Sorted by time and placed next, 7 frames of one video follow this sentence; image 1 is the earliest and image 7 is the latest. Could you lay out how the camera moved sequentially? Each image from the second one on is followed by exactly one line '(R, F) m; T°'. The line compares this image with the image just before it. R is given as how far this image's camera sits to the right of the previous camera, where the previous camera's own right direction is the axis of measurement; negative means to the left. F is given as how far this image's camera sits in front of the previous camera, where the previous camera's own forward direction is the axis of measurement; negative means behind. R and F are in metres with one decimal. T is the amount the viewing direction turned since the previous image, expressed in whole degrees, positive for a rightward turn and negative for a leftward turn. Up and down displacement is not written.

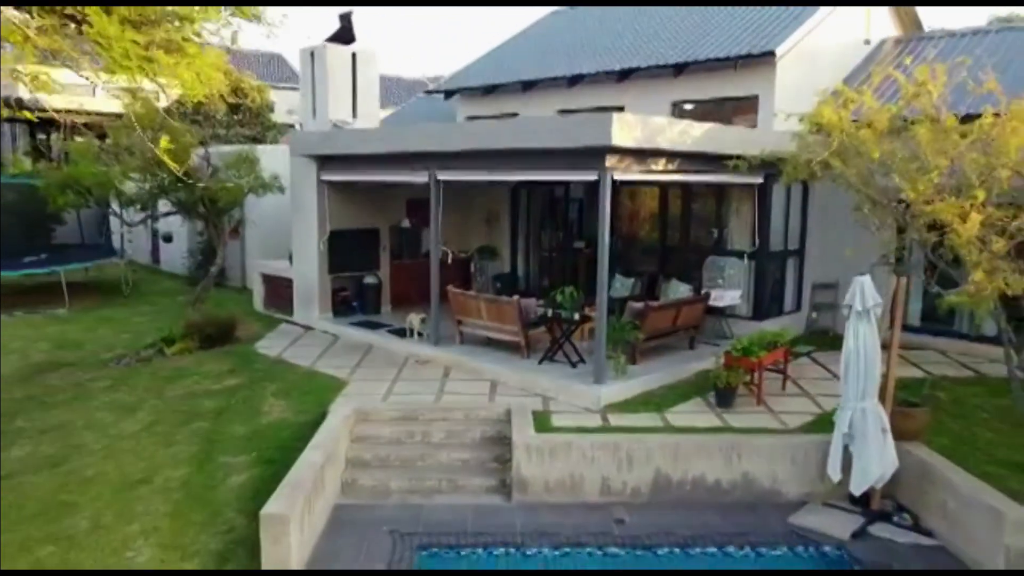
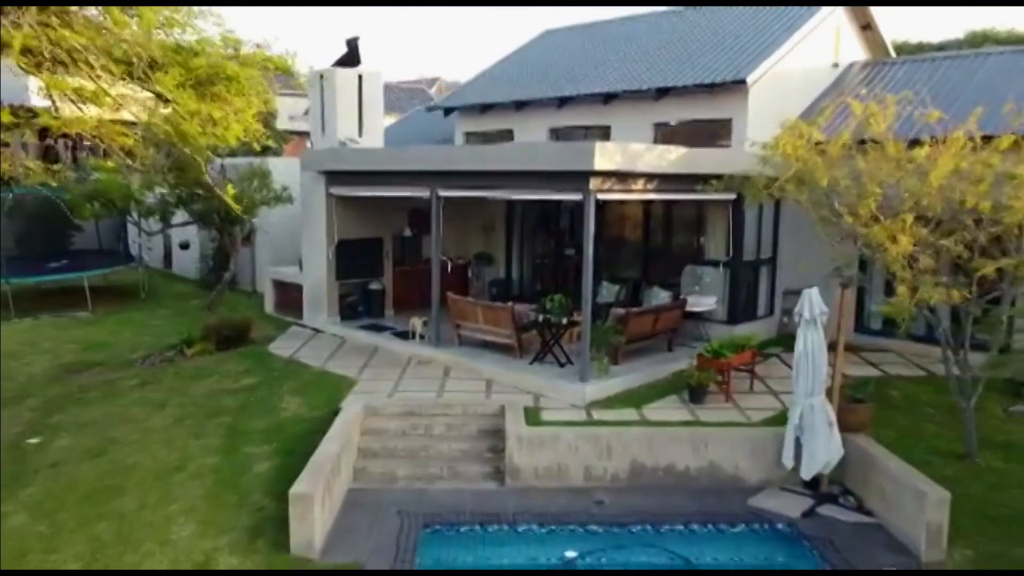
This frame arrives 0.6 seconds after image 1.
(0.0, -1.2) m; 0°
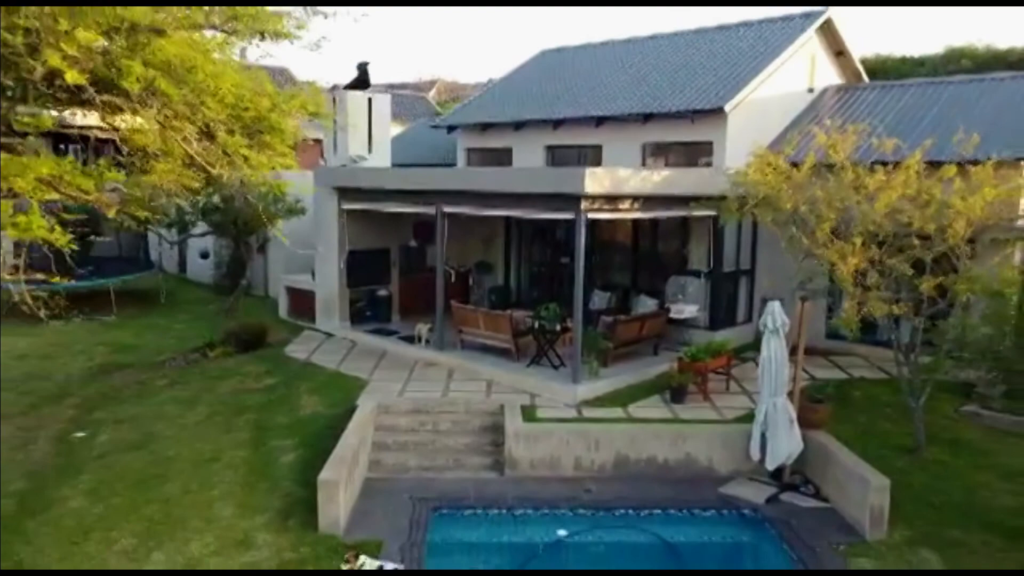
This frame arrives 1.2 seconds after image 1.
(0.0, -1.2) m; 0°
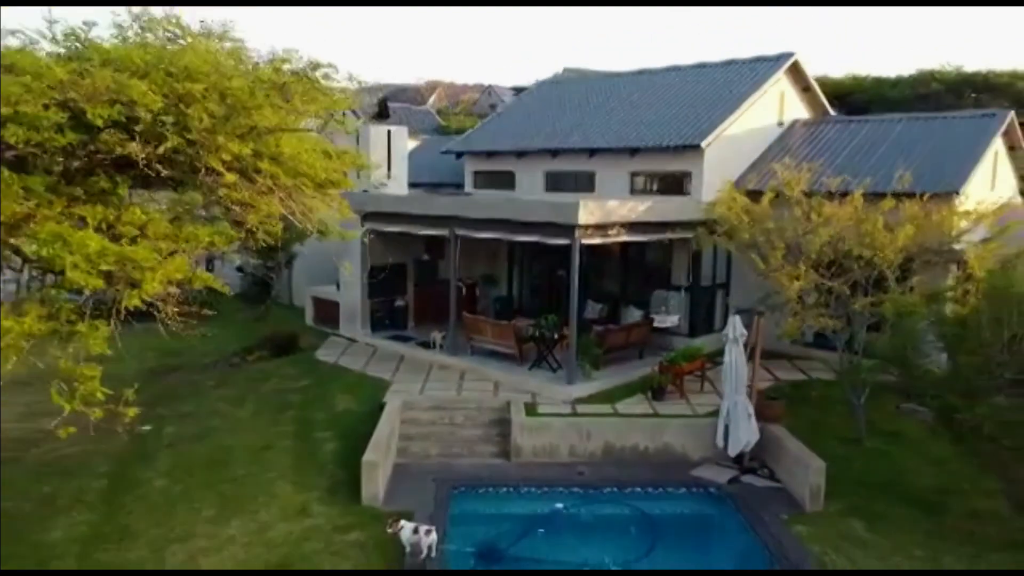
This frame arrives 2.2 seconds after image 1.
(-0.1, -2.2) m; 0°
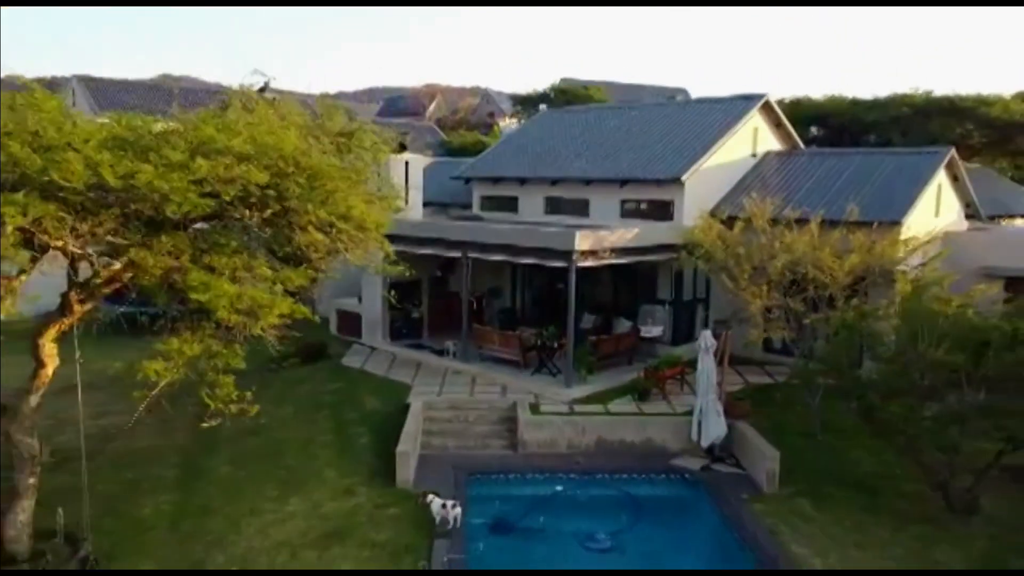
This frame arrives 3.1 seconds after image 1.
(-0.2, -2.4) m; 0°
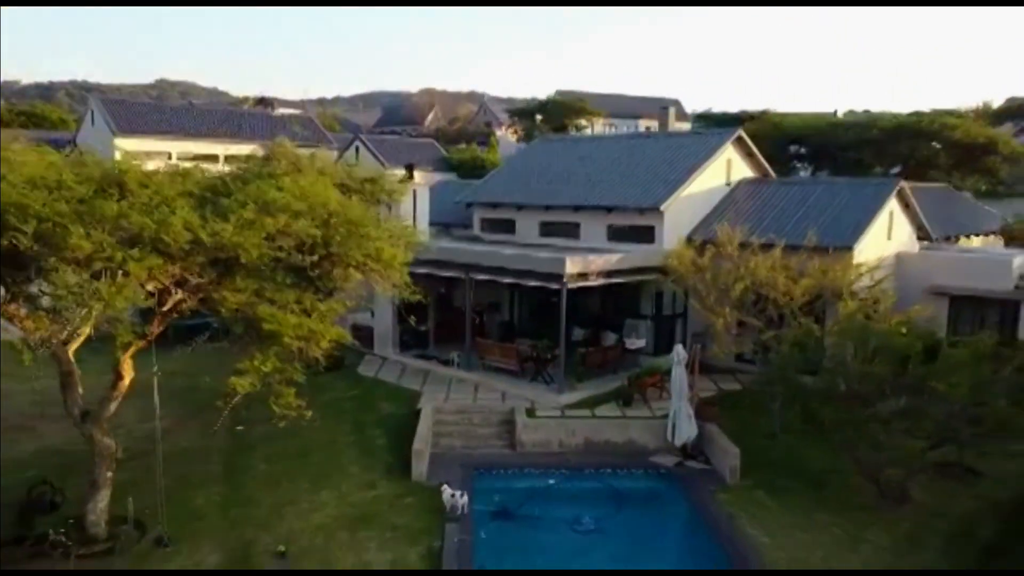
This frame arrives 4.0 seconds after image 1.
(0.0, -2.3) m; 0°
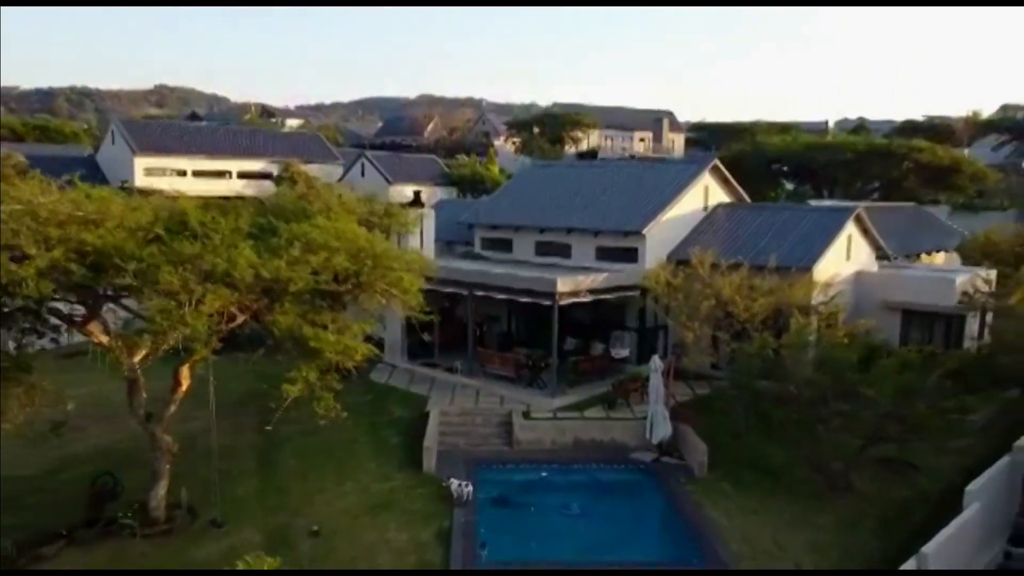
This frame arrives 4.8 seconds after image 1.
(0.0, -2.5) m; 0°
